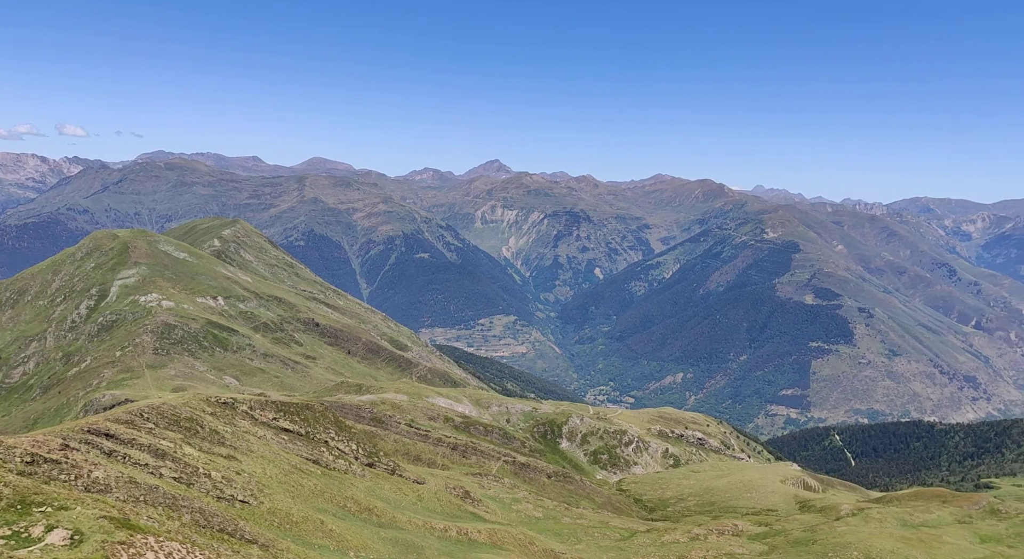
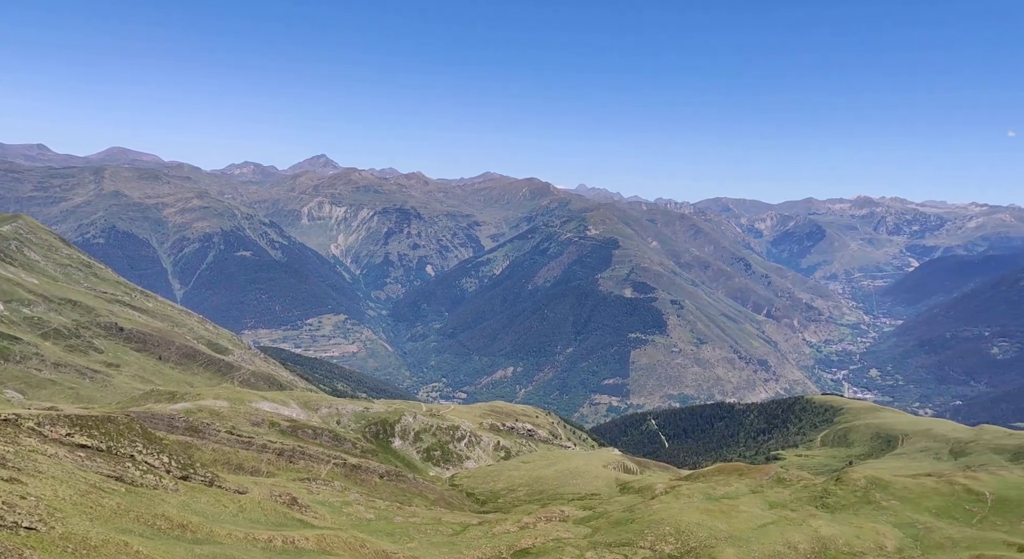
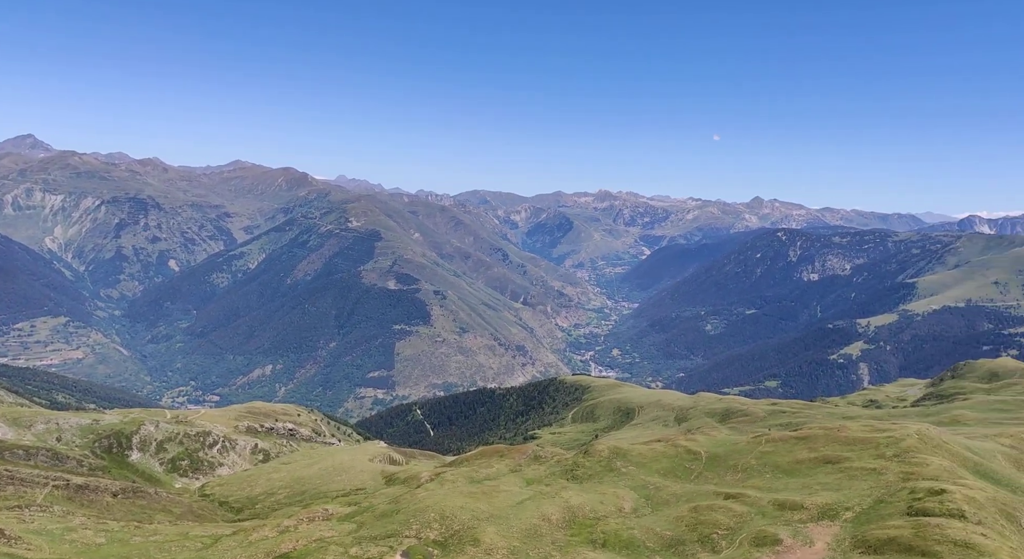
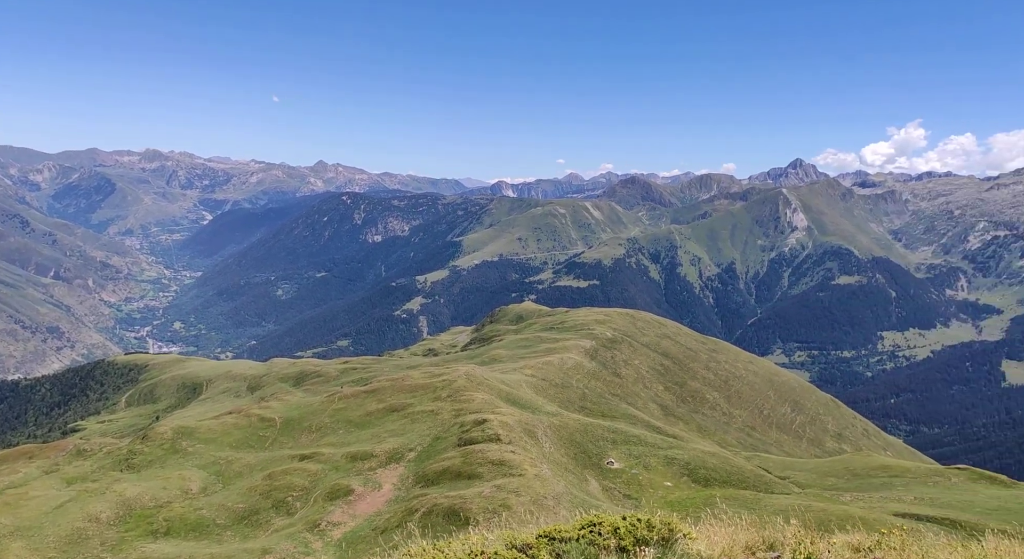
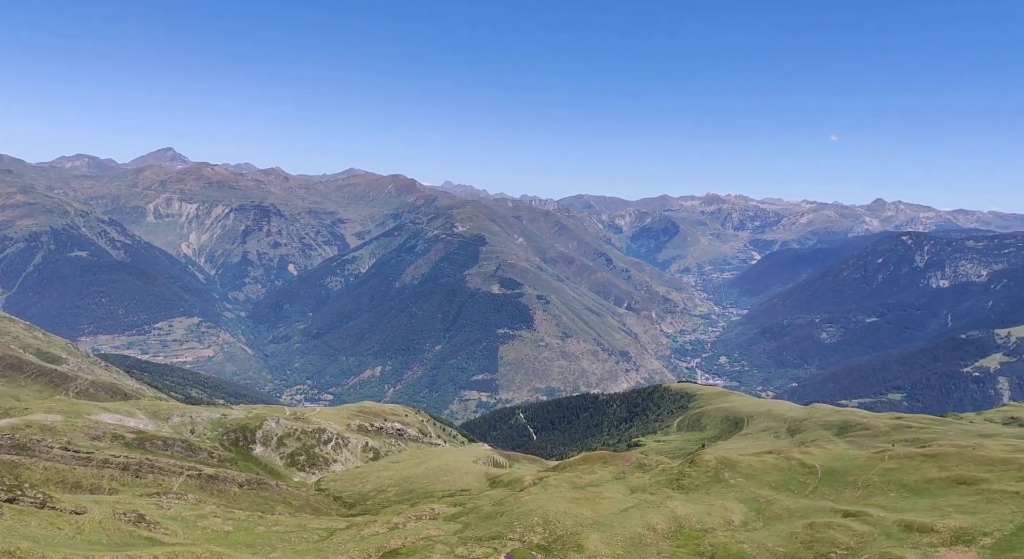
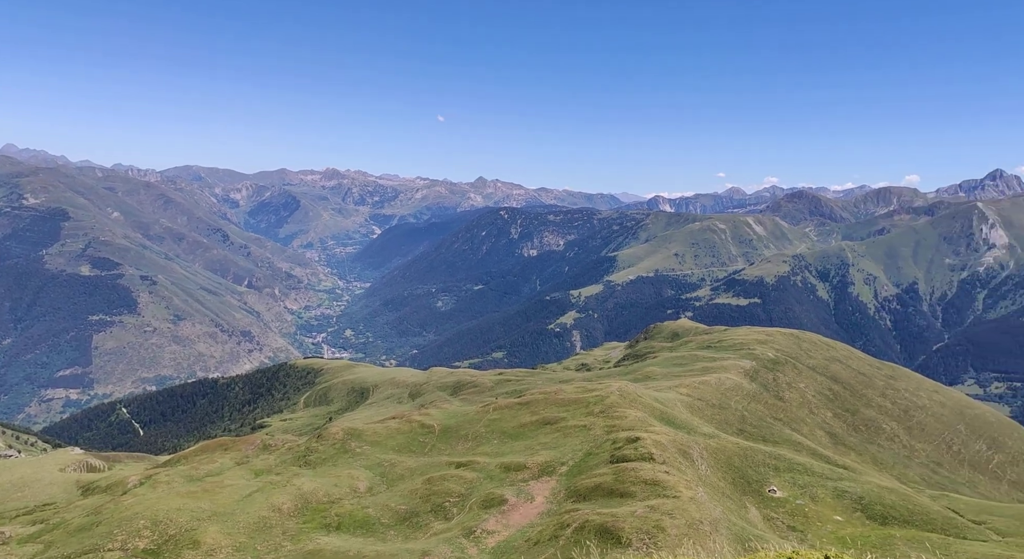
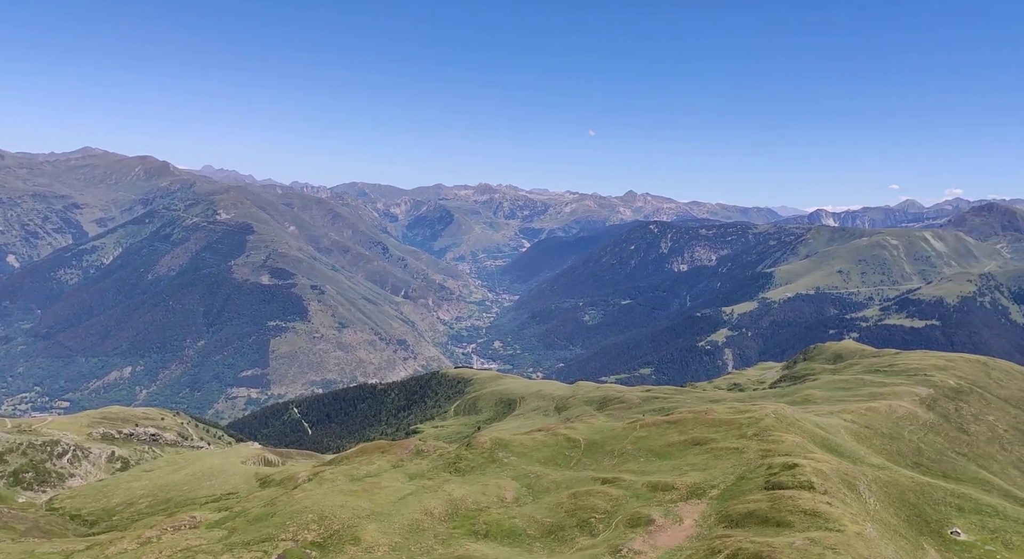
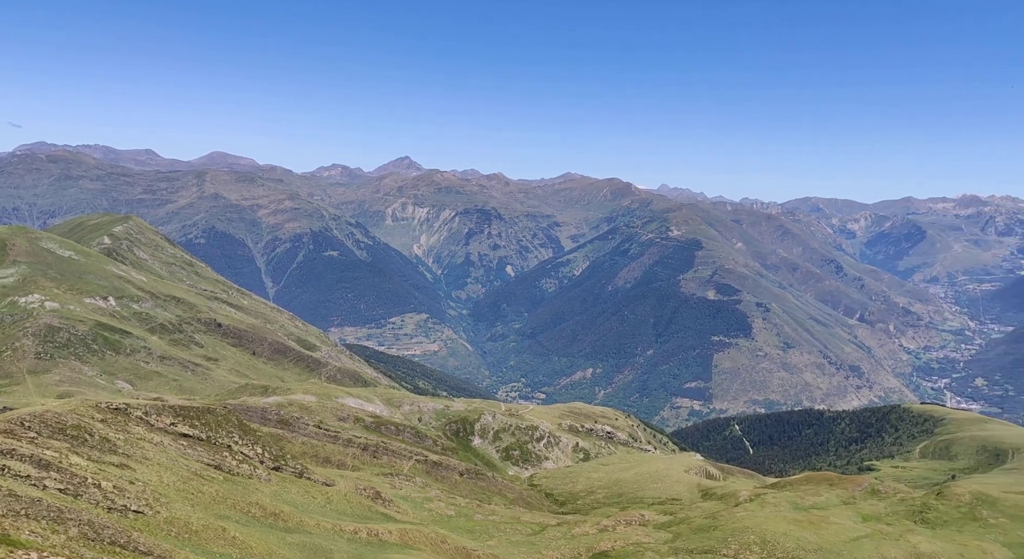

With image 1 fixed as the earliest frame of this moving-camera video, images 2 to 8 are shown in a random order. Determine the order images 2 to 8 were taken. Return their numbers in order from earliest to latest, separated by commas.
8, 2, 5, 3, 7, 6, 4
